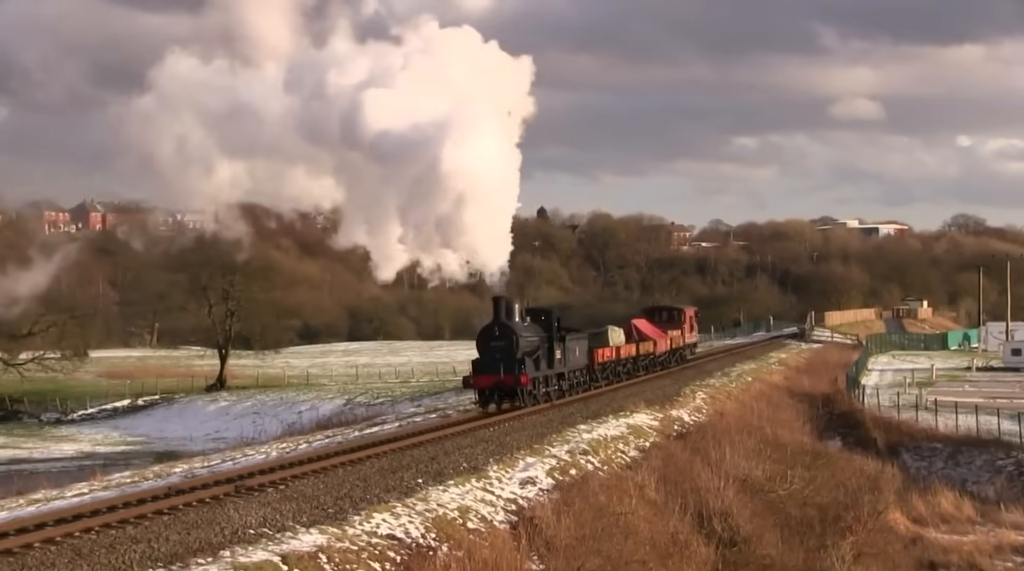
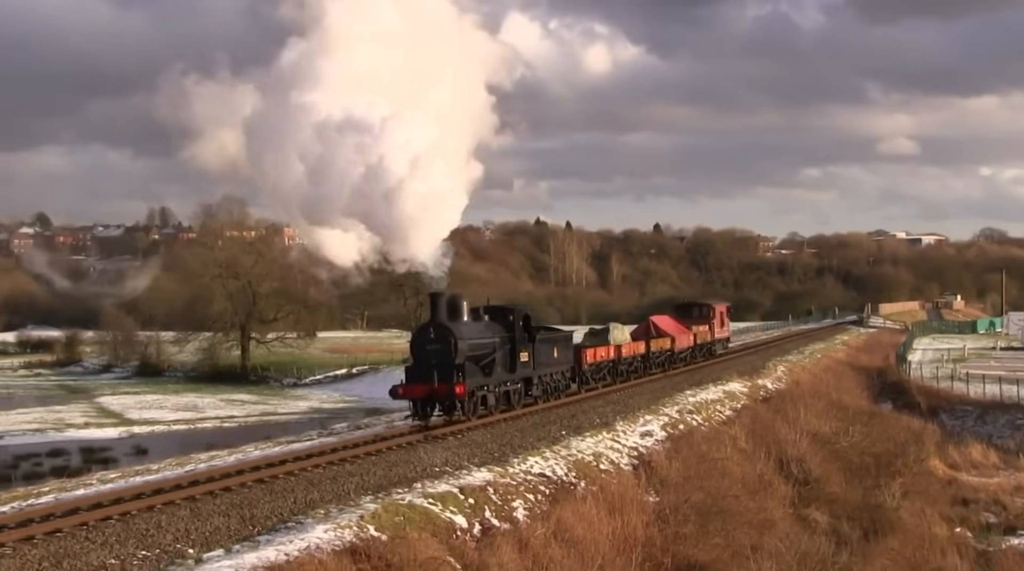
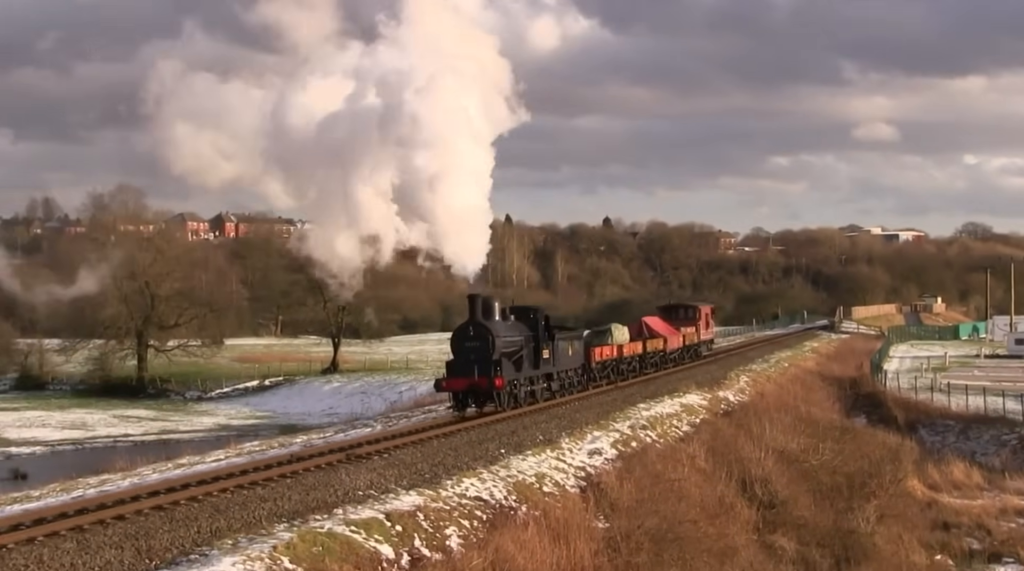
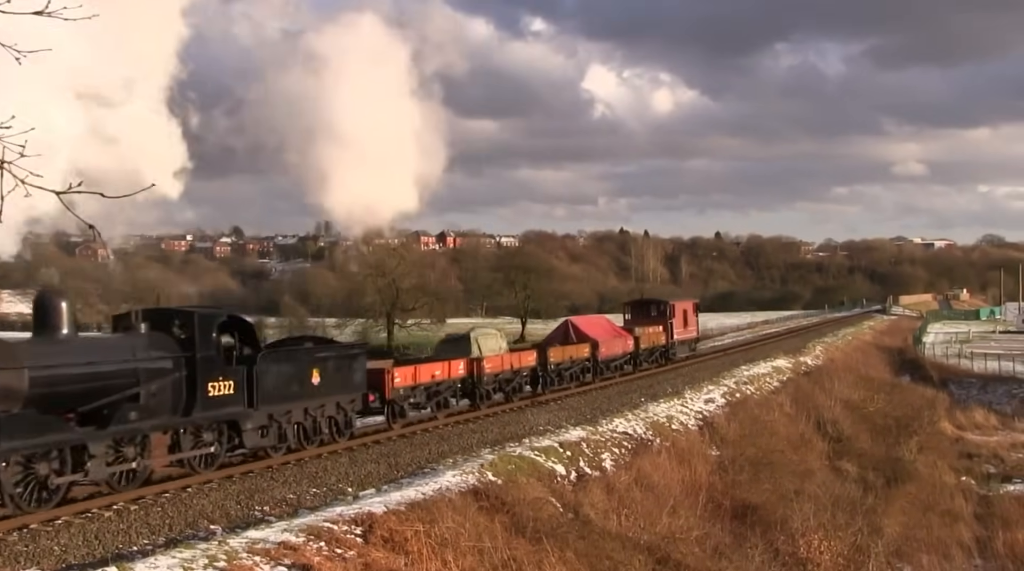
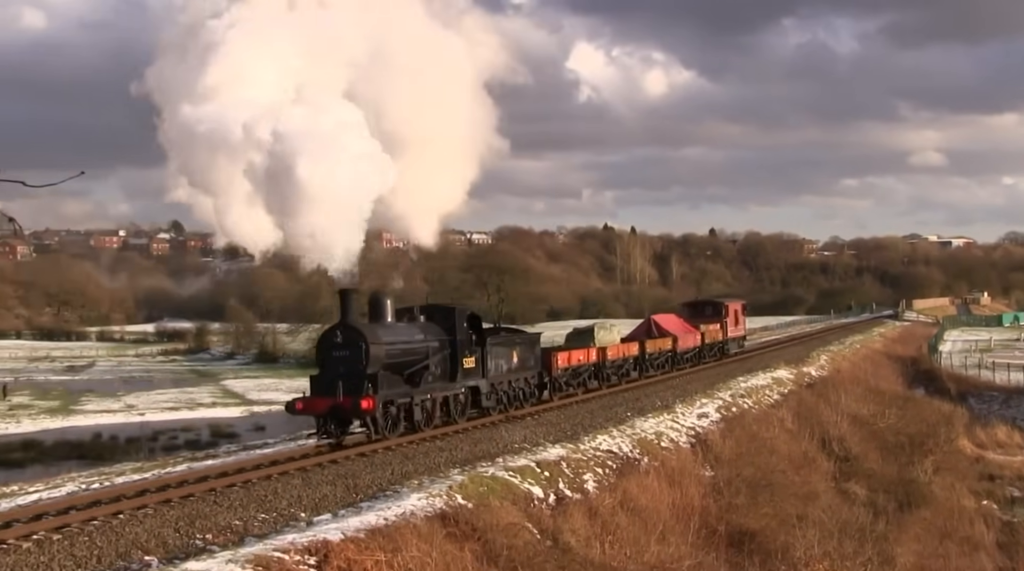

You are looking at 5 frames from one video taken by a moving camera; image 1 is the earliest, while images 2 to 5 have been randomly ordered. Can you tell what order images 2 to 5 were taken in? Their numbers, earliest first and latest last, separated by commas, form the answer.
3, 2, 5, 4
